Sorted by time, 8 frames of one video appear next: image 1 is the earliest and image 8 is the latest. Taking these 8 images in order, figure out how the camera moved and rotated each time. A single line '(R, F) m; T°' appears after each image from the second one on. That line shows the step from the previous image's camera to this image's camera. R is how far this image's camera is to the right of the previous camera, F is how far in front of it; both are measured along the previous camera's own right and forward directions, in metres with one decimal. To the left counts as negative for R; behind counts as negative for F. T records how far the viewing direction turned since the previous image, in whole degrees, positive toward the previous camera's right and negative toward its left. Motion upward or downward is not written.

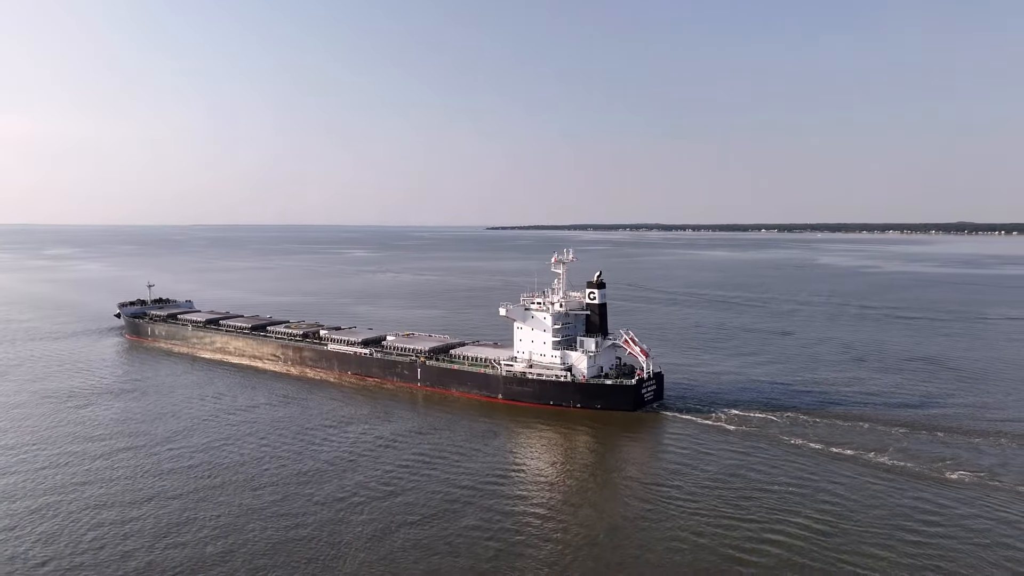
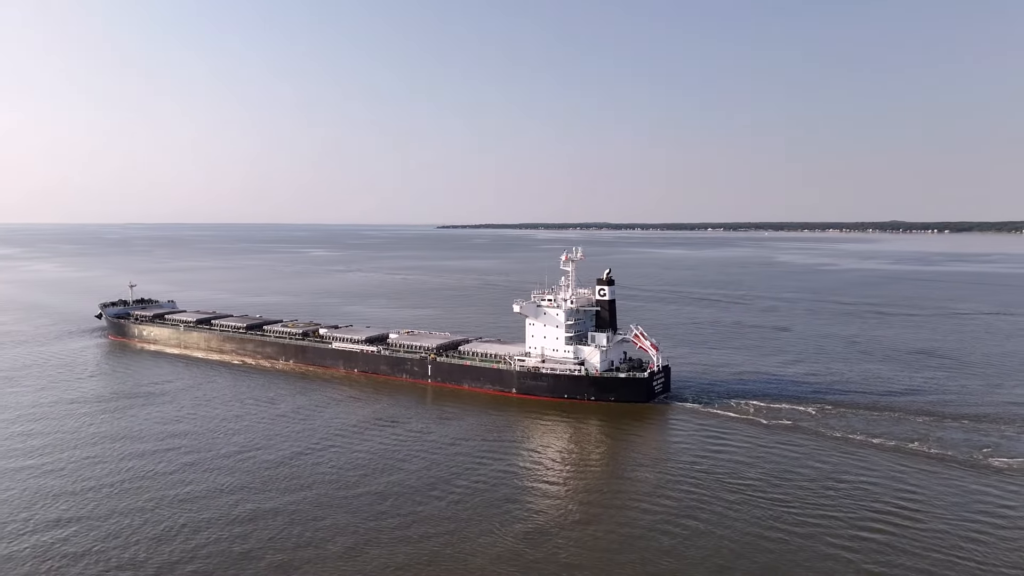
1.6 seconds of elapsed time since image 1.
(-3.0, -0.8) m; +4°
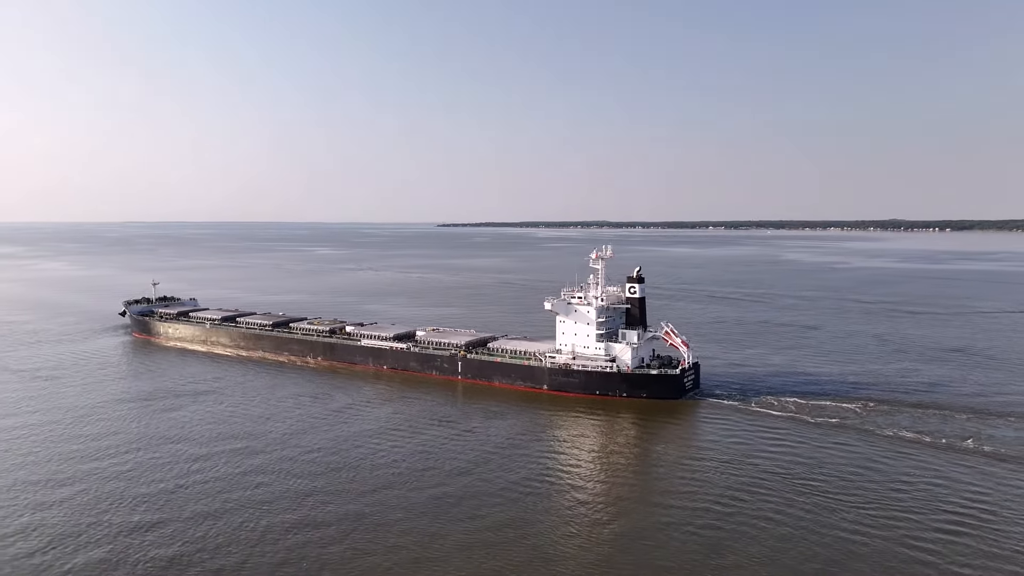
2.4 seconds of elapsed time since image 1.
(-1.6, -0.5) m; 0°
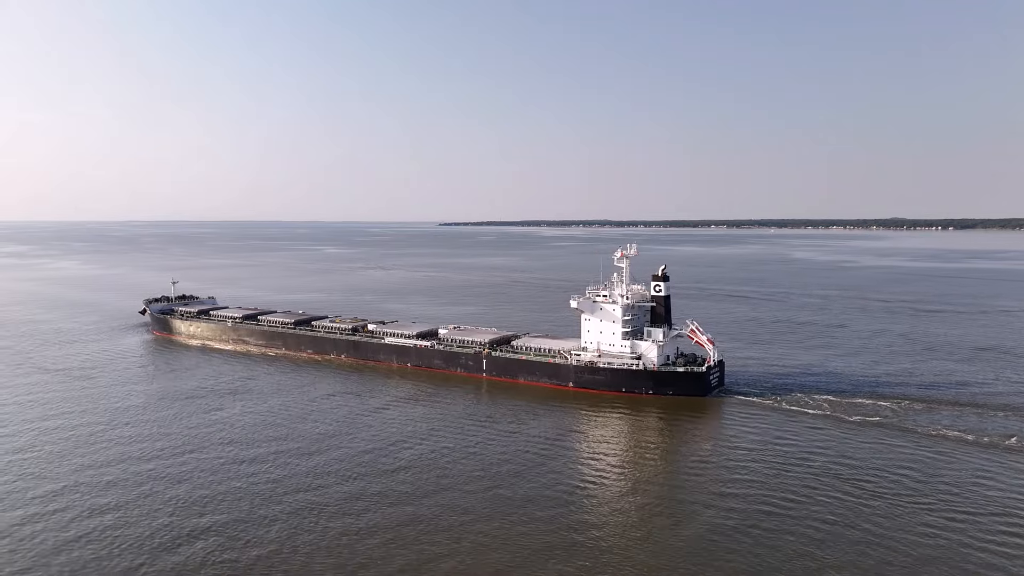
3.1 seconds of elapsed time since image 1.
(-1.2, -0.3) m; 0°
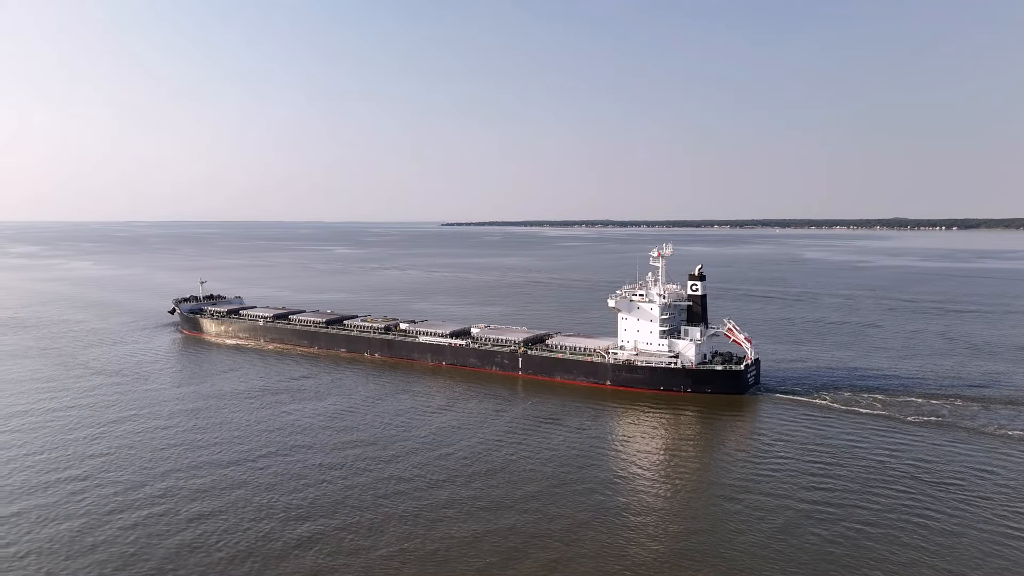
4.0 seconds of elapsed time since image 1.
(-1.9, -0.5) m; 0°
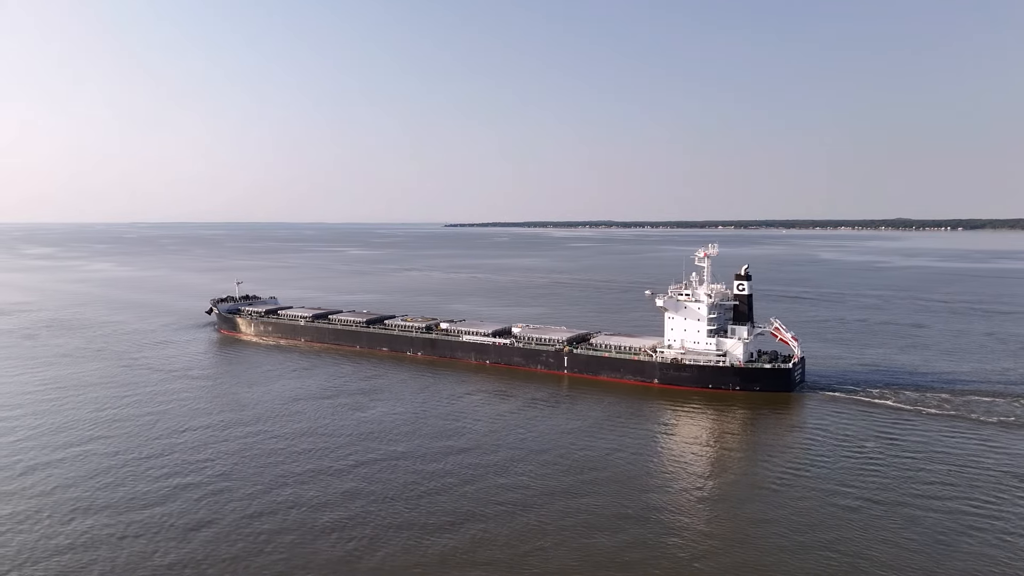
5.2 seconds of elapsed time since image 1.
(-2.4, -0.7) m; -1°
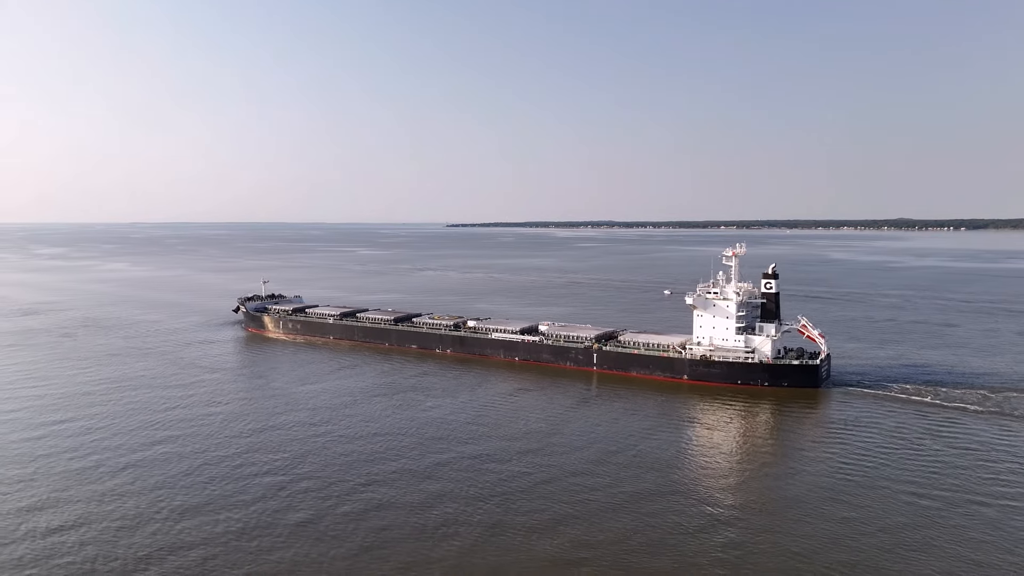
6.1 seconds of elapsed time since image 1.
(-1.6, -1.0) m; 0°
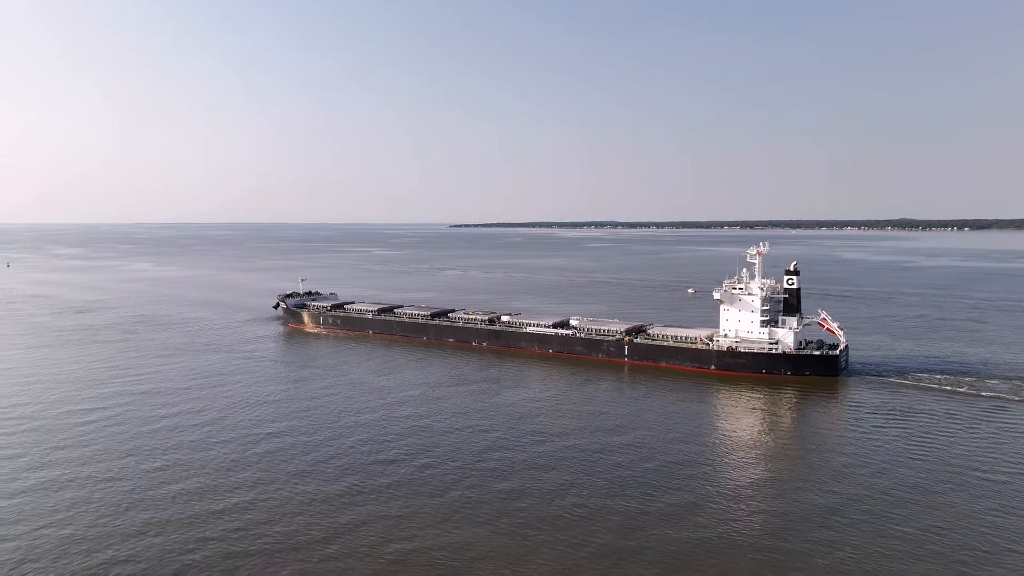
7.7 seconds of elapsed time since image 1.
(-2.0, -2.8) m; -1°
